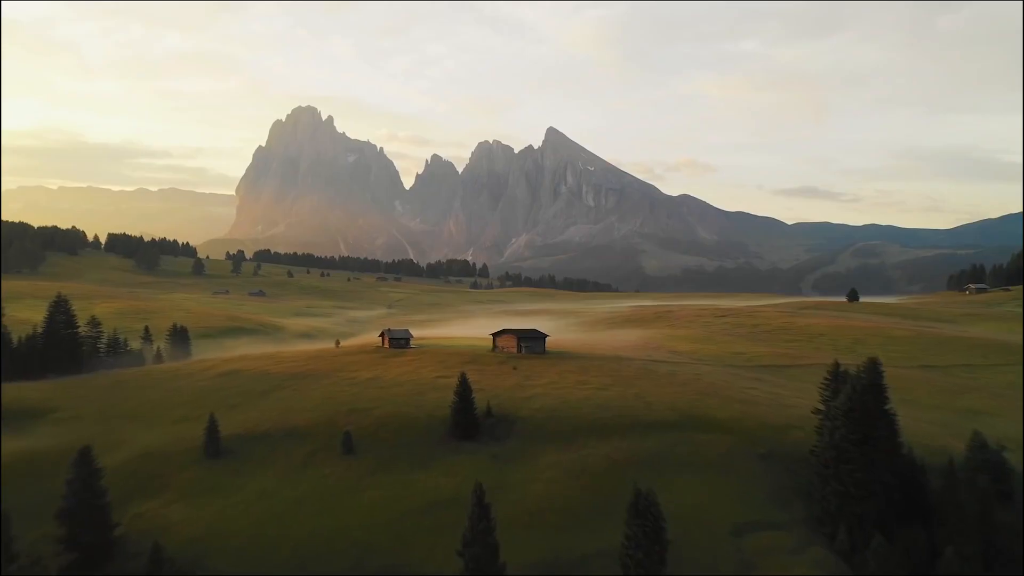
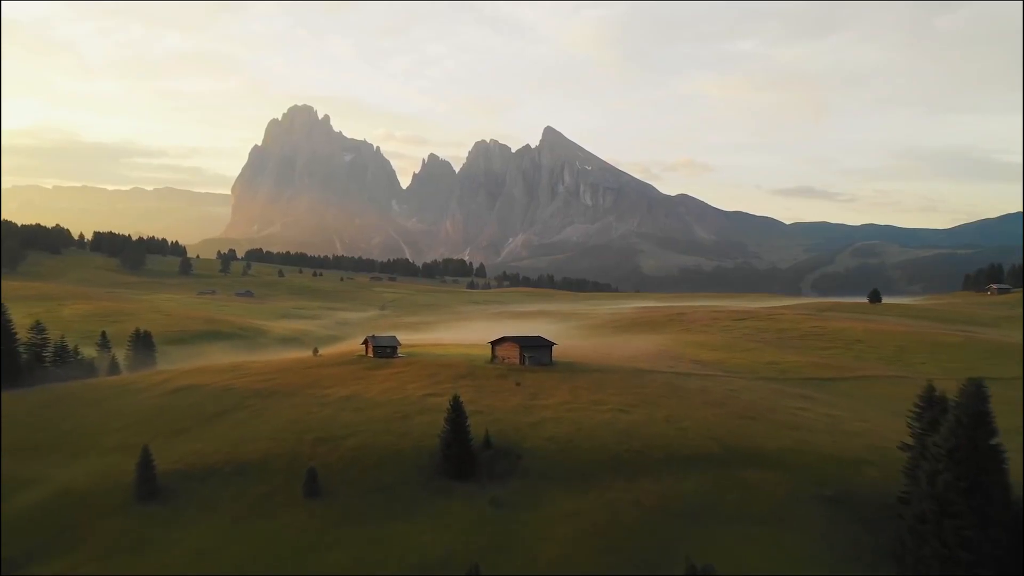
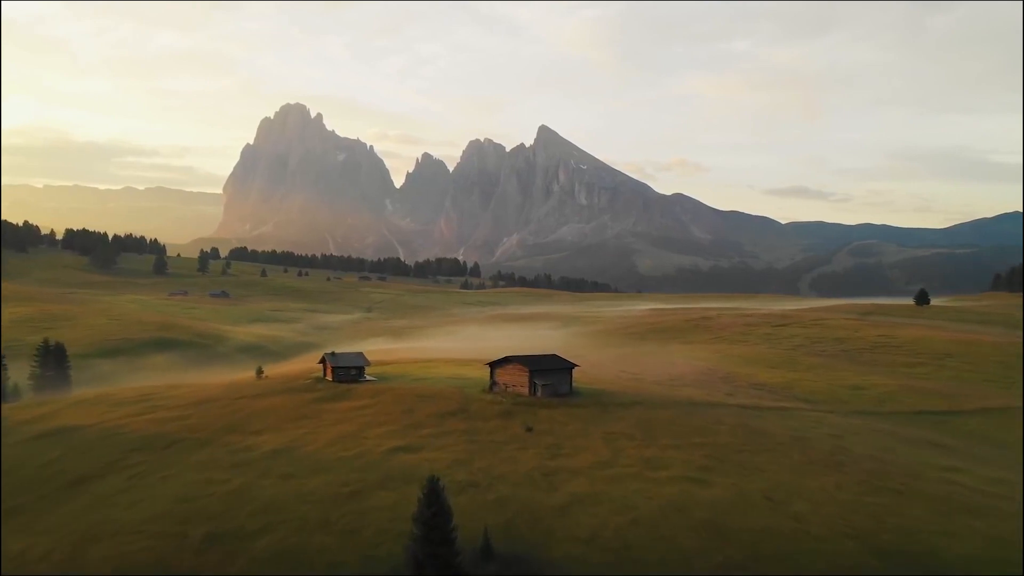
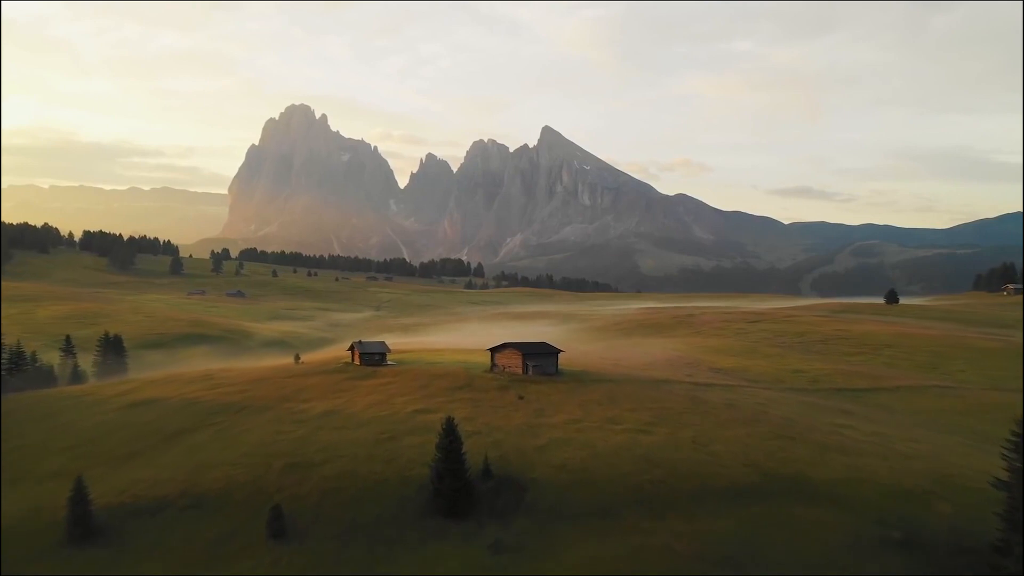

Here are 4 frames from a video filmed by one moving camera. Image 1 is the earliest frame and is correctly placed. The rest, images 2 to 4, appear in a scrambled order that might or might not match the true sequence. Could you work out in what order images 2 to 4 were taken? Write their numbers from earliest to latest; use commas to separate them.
2, 4, 3
